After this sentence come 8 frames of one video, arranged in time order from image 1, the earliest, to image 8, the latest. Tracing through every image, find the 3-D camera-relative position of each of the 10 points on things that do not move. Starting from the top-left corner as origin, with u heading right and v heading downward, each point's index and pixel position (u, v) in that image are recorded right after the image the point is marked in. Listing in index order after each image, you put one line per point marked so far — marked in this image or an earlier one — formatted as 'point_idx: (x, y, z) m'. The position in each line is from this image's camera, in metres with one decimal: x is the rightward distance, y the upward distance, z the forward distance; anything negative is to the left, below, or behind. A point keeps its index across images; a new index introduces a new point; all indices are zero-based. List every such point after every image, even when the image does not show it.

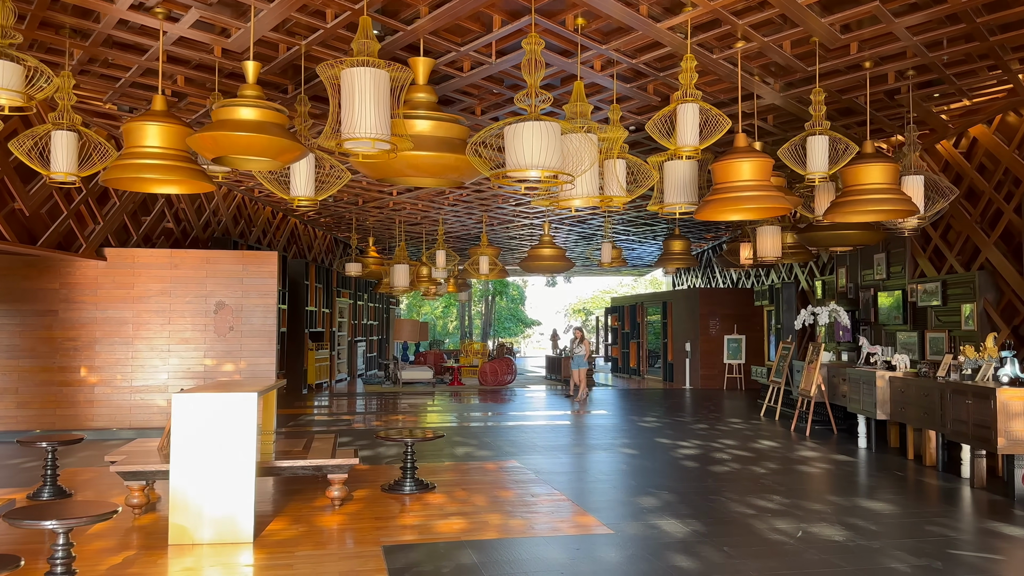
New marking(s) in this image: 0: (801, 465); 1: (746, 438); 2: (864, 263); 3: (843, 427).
0: (+2.3, -1.4, +6.7) m
1: (+2.4, -1.5, +8.5) m
2: (+4.5, +0.3, +10.5) m
3: (+3.7, -1.6, +9.3) m
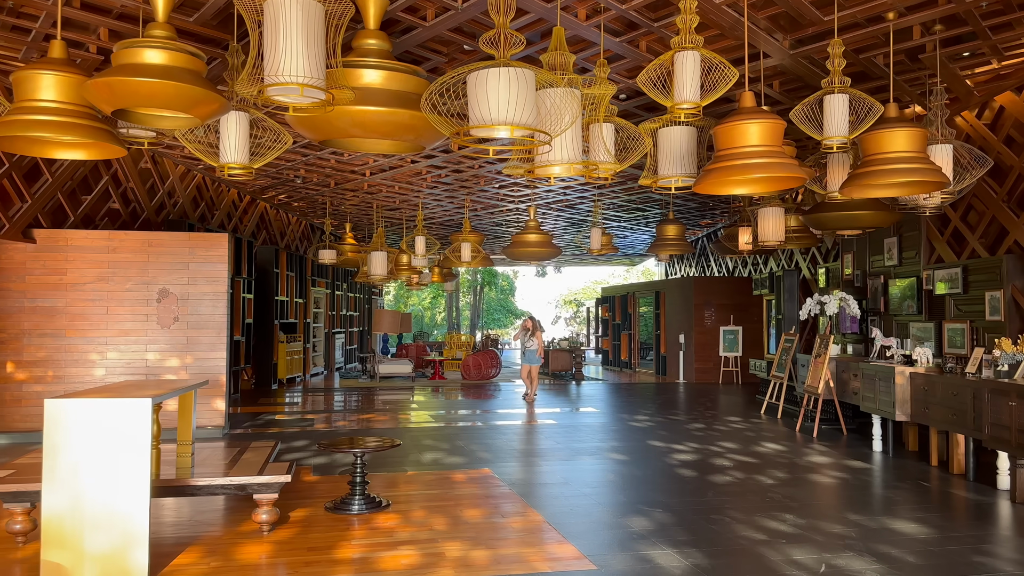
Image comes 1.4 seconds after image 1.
0: (+2.1, -1.3, +5.9) m
1: (+2.2, -1.4, +7.7) m
2: (+4.2, +0.5, +9.7) m
3: (+3.5, -1.4, +8.5) m
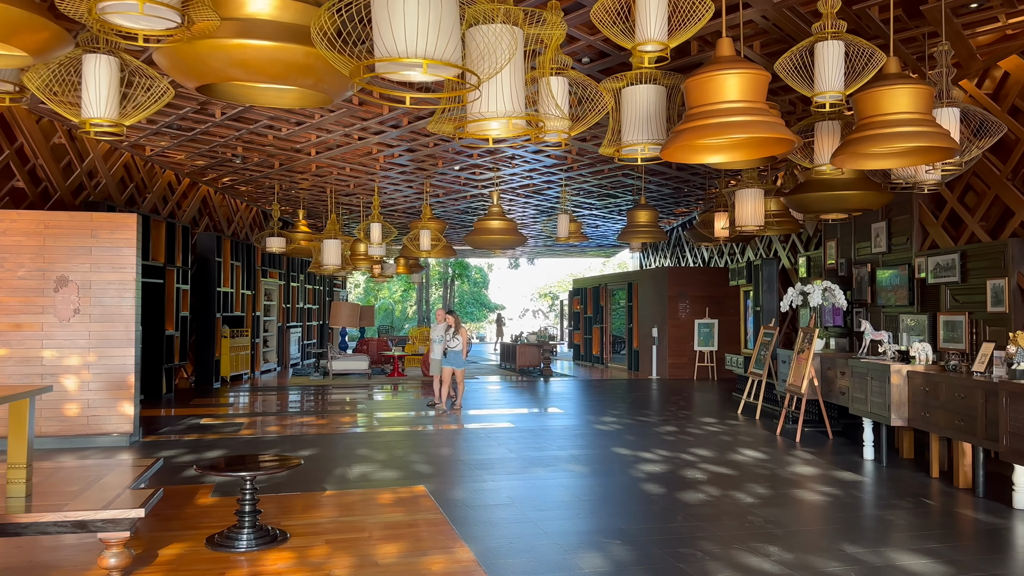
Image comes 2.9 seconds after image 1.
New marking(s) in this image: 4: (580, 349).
0: (+1.7, -1.2, +5.1) m
1: (+1.8, -1.3, +6.9) m
2: (+3.8, +0.6, +9.0) m
3: (+3.1, -1.3, +7.8) m
4: (+1.6, -1.4, +19.5) m
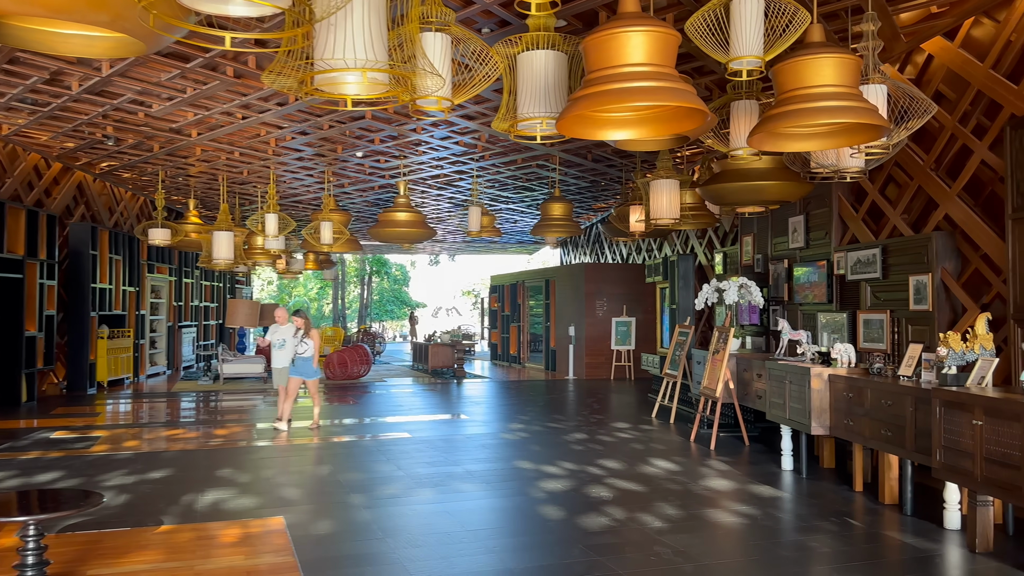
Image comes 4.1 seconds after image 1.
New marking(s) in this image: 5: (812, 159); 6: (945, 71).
0: (+1.1, -1.2, +4.6) m
1: (+0.9, -1.3, +6.3) m
2: (+2.7, +0.6, +8.6) m
3: (+2.2, -1.3, +7.3) m
4: (-0.4, -1.4, +18.8) m
5: (+1.8, +0.8, +5.0) m
6: (+3.1, +1.5, +5.8) m
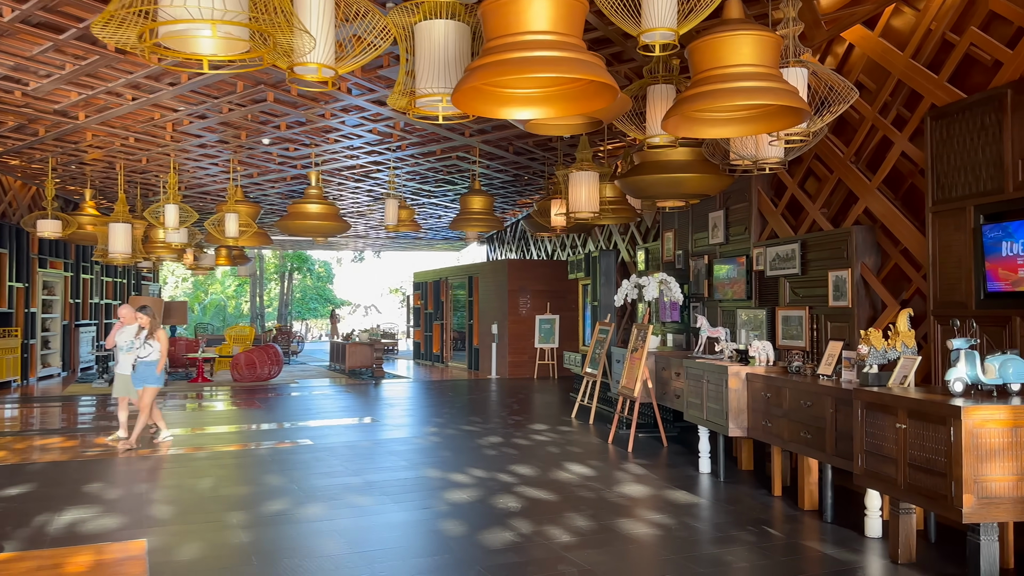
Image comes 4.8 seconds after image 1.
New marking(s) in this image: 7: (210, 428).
0: (+0.6, -1.2, +4.3) m
1: (+0.3, -1.3, +6.0) m
2: (+1.9, +0.6, +8.4) m
3: (+1.4, -1.3, +7.1) m
4: (-2.1, -1.3, +18.4) m
5: (+1.3, +0.8, +4.7) m
6: (+2.4, +1.6, +5.7) m
7: (-3.2, -1.5, +8.8) m
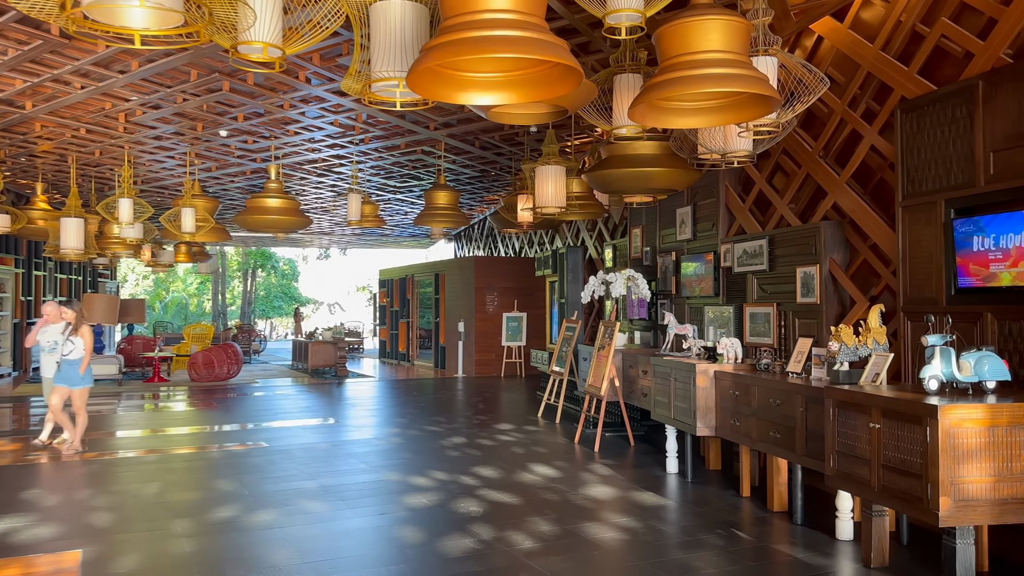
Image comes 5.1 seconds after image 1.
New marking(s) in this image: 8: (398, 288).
0: (+0.4, -1.2, +4.1) m
1: (0.0, -1.2, +5.9) m
2: (+1.5, +0.7, +8.3) m
3: (+1.1, -1.2, +7.0) m
4: (-2.8, -1.2, +18.1) m
5: (+1.0, +0.8, +4.6) m
6: (+2.2, +1.6, +5.6) m
7: (-3.5, -1.5, +8.6) m
8: (-2.4, 0.0, +17.6) m
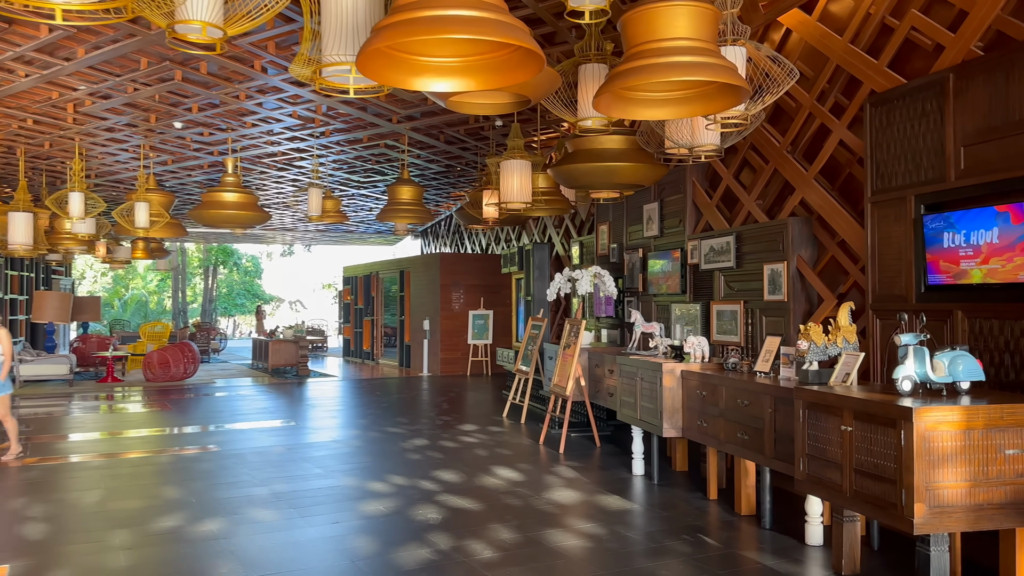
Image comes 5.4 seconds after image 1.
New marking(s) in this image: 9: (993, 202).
0: (+0.2, -1.2, +3.9) m
1: (-0.3, -1.2, +5.7) m
2: (+1.2, +0.7, +8.2) m
3: (+0.8, -1.2, +6.8) m
4: (-3.5, -1.2, +17.8) m
5: (+0.8, +0.8, +4.5) m
6: (+1.9, +1.6, +5.5) m
7: (-3.9, -1.4, +8.3) m
8: (-3.1, +0.1, +17.4) m
9: (+2.2, +0.4, +3.8) m
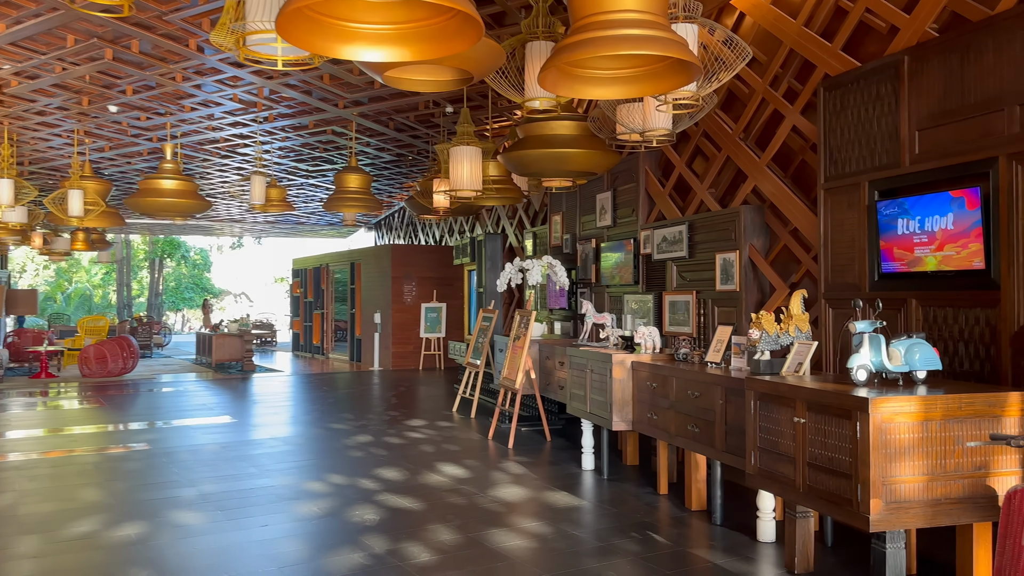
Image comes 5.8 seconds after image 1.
0: (-0.1, -1.1, +3.8) m
1: (-0.6, -1.1, +5.5) m
2: (+0.7, +0.8, +8.0) m
3: (+0.4, -1.1, +6.7) m
4: (-4.5, -1.0, +17.4) m
5: (+0.5, +0.9, +4.3) m
6: (+1.6, +1.7, +5.3) m
7: (-4.4, -1.4, +7.9) m
8: (-4.1, +0.2, +17.0) m
9: (+1.9, +0.4, +3.7) m
